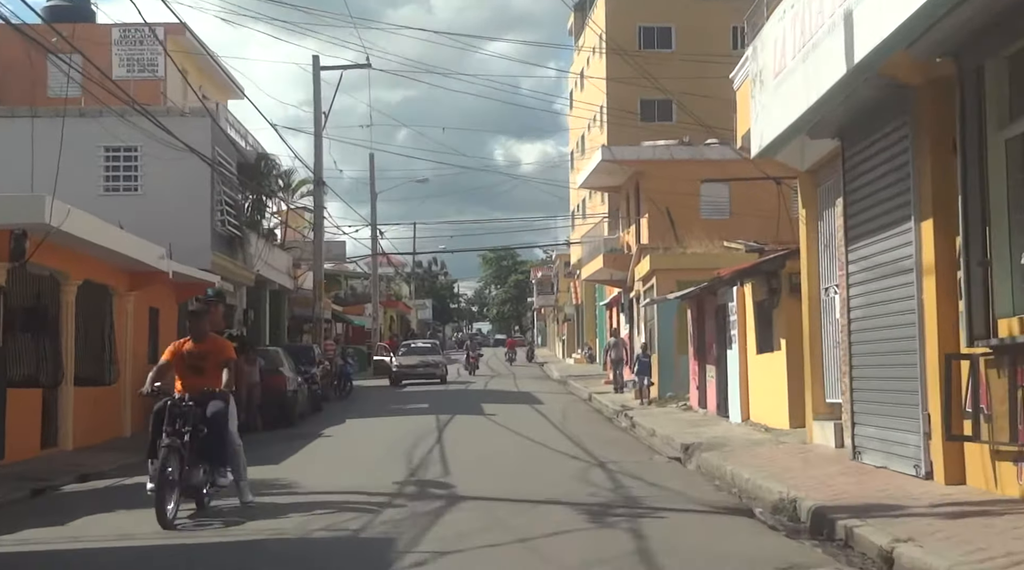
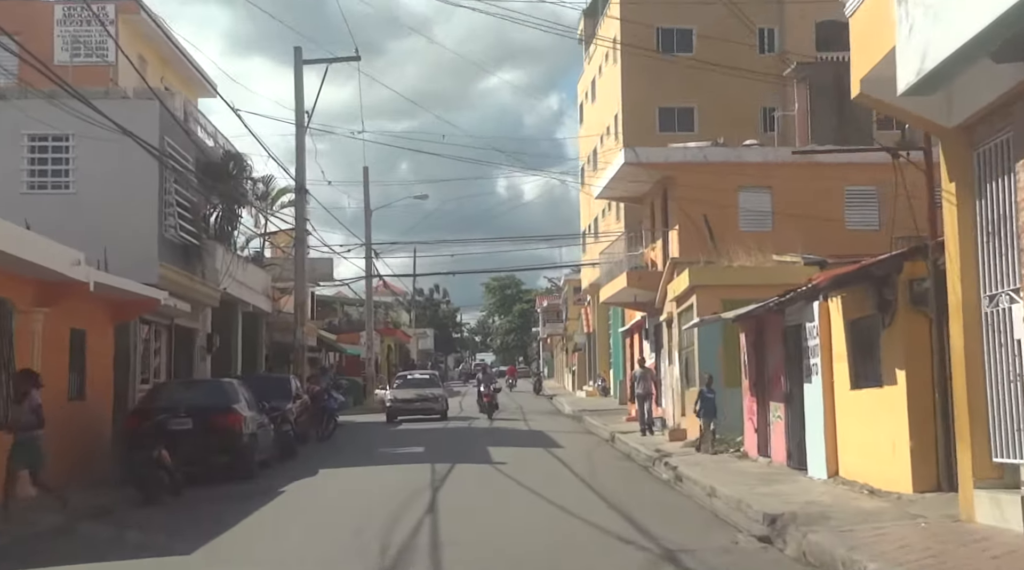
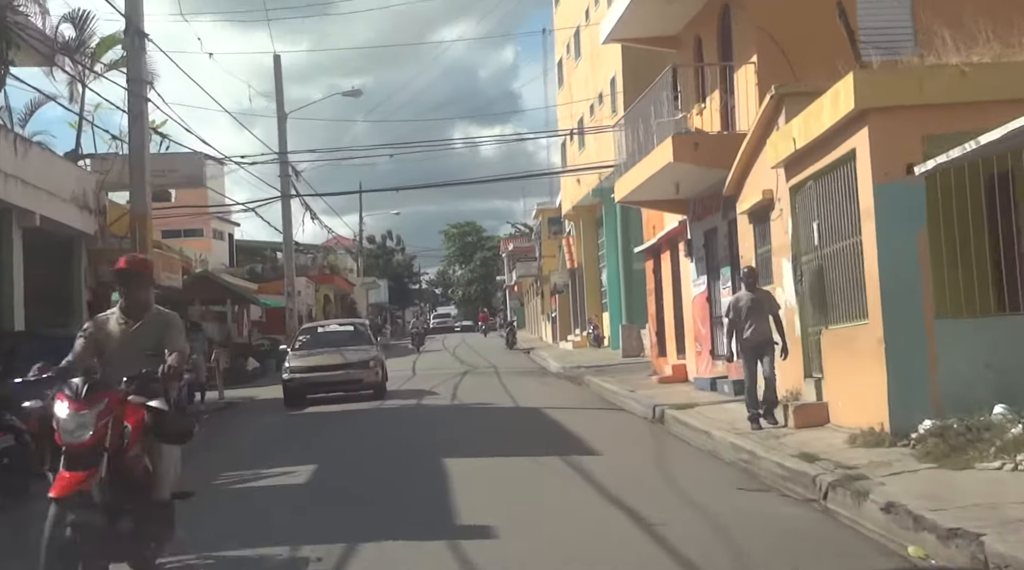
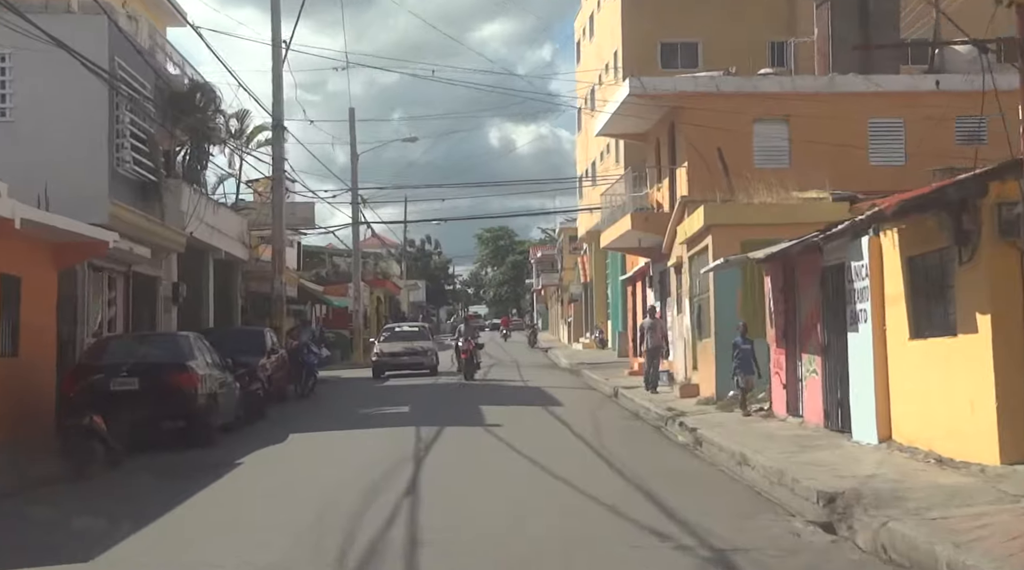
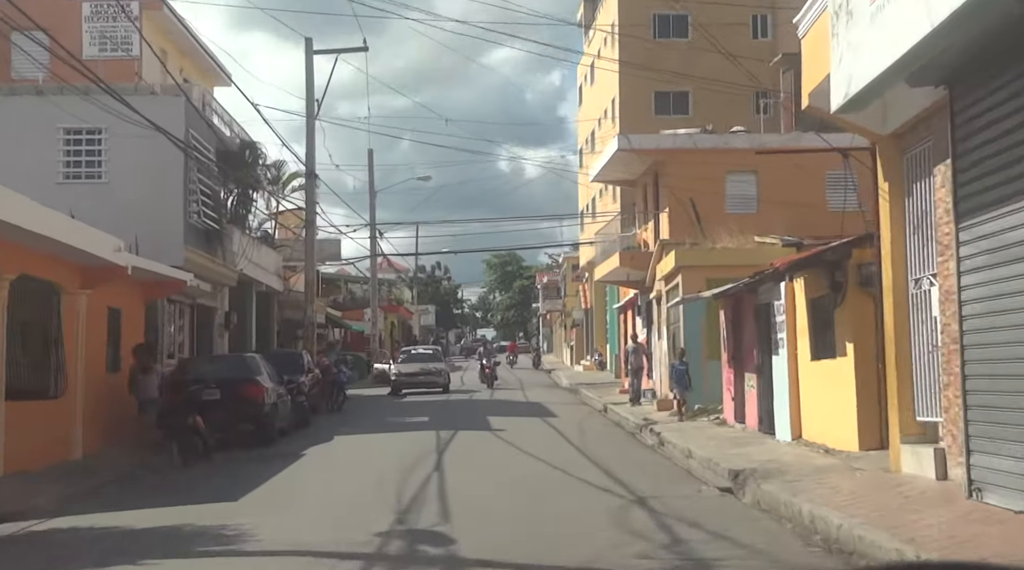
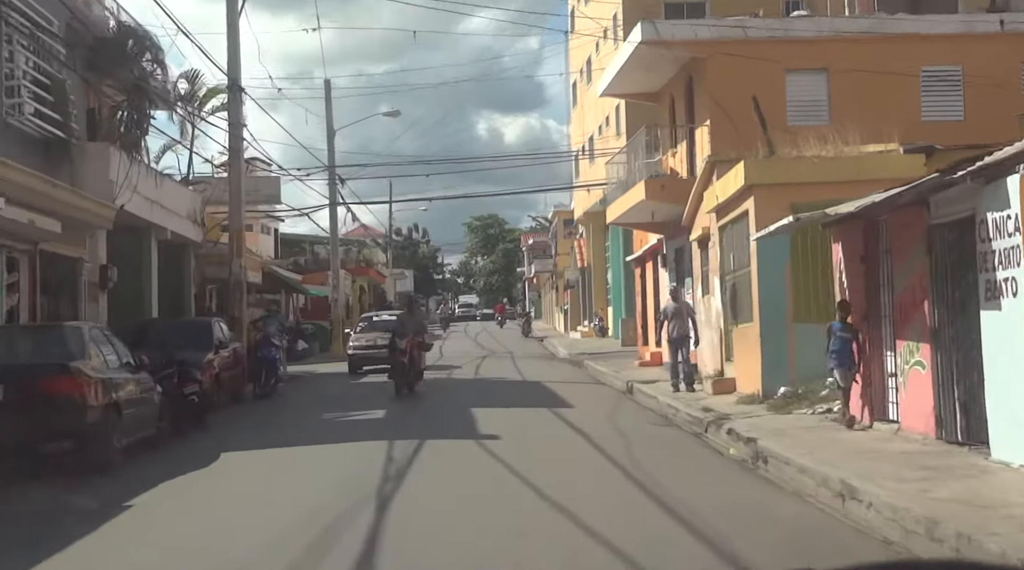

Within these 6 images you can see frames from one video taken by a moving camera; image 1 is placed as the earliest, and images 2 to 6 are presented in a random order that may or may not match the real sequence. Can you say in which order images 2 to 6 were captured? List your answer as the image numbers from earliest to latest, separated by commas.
5, 2, 4, 6, 3
